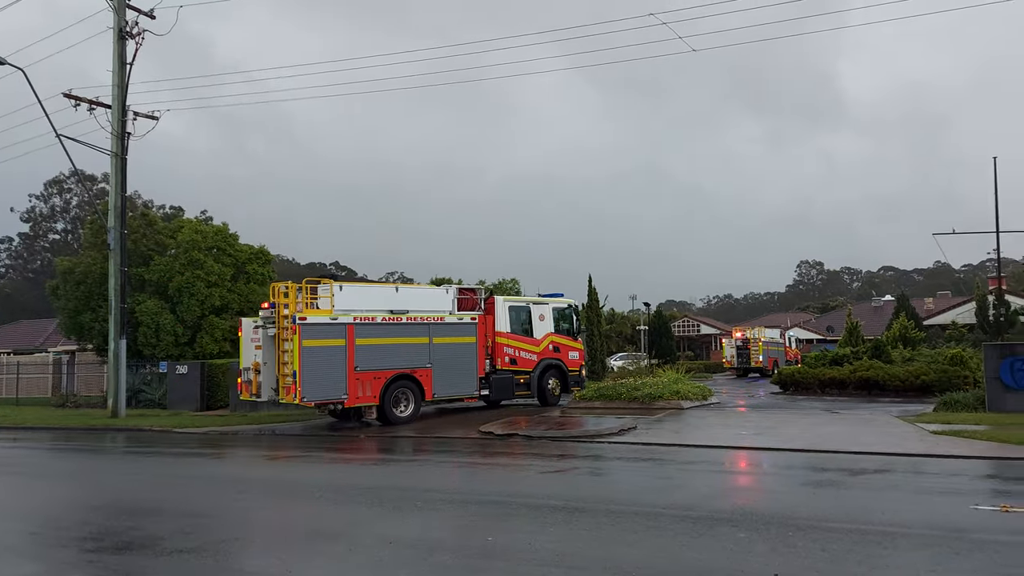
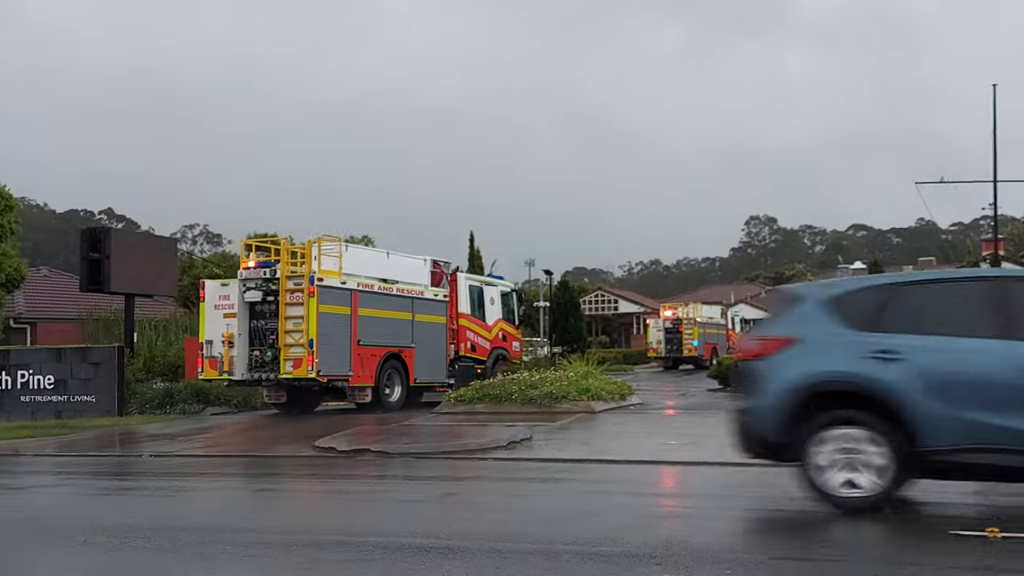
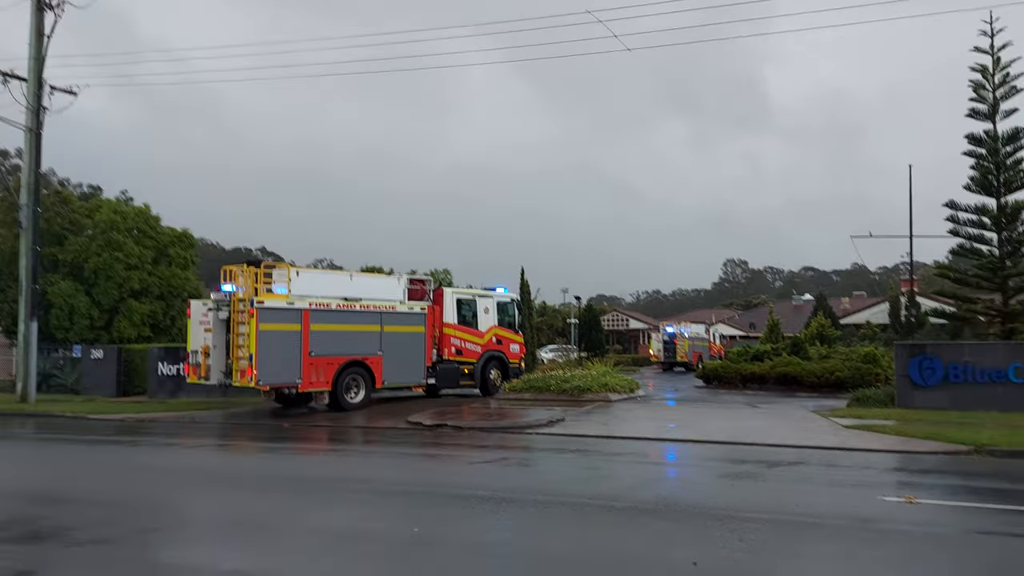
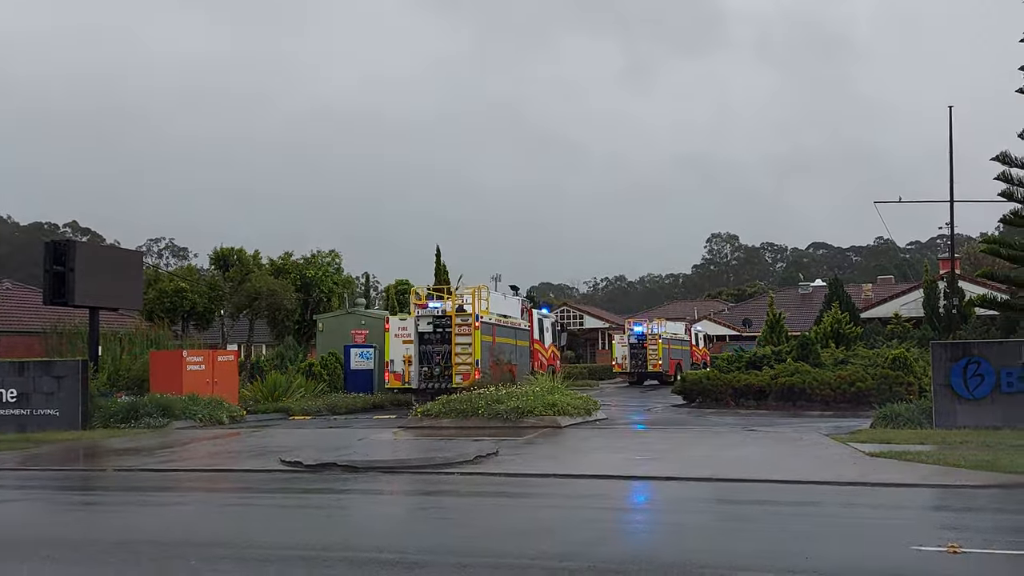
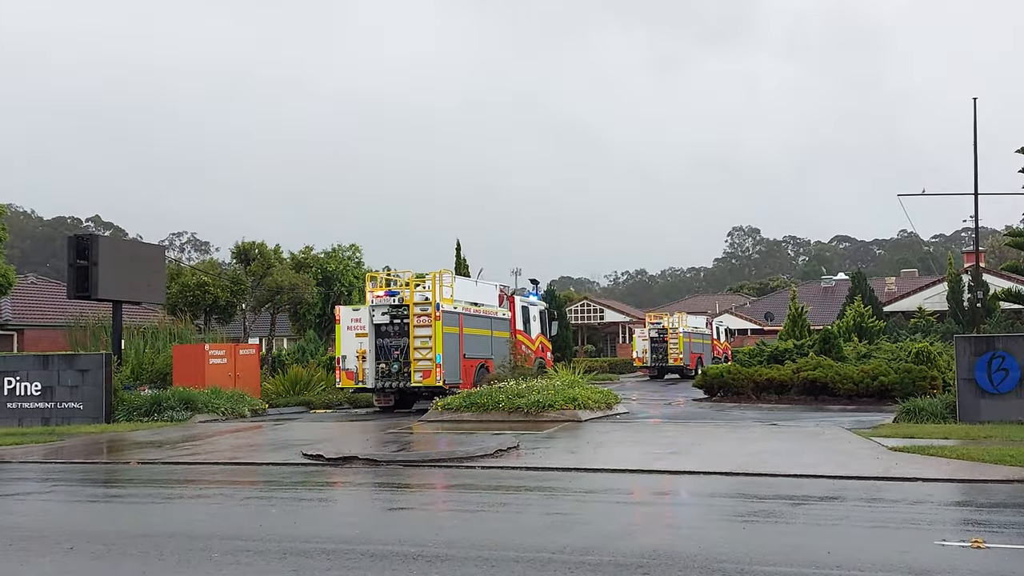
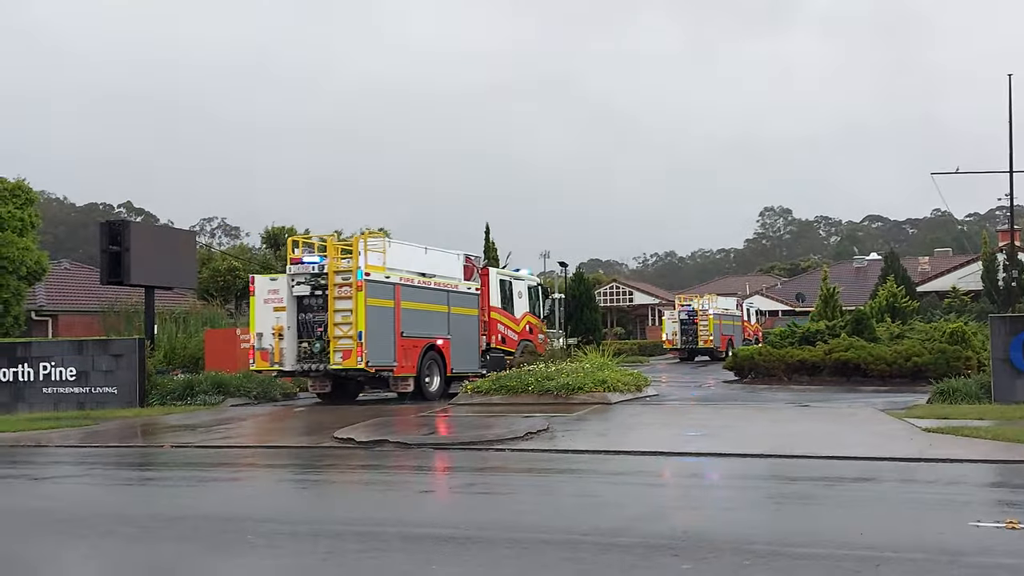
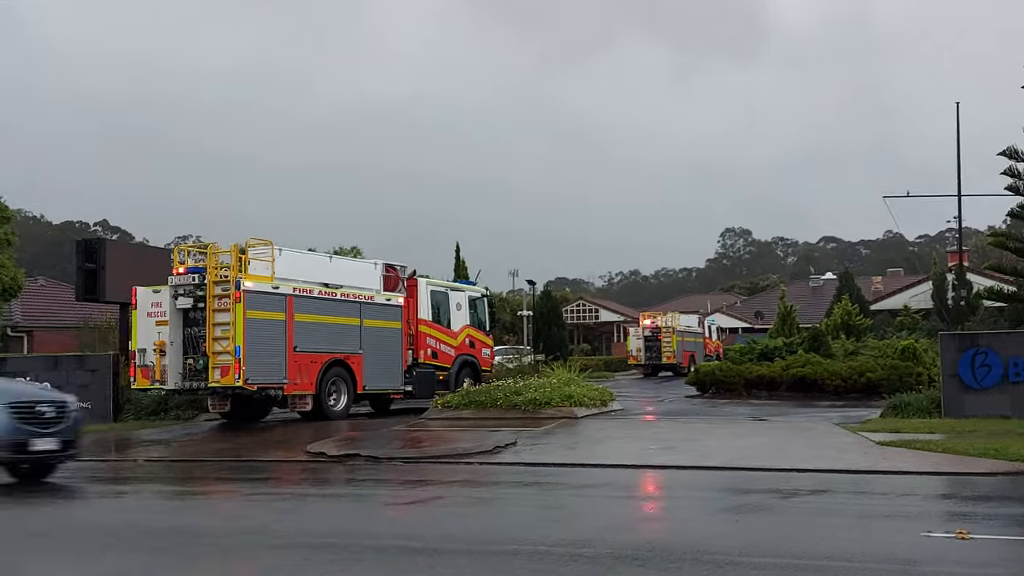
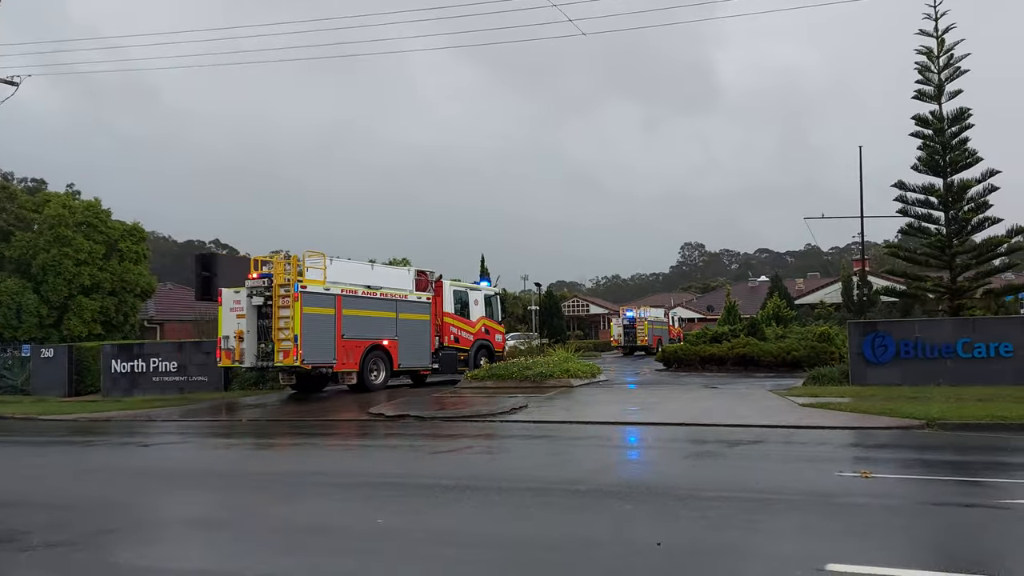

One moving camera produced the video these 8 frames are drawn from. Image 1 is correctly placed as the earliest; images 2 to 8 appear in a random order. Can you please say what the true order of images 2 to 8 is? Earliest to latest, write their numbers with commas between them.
3, 8, 7, 2, 6, 5, 4
